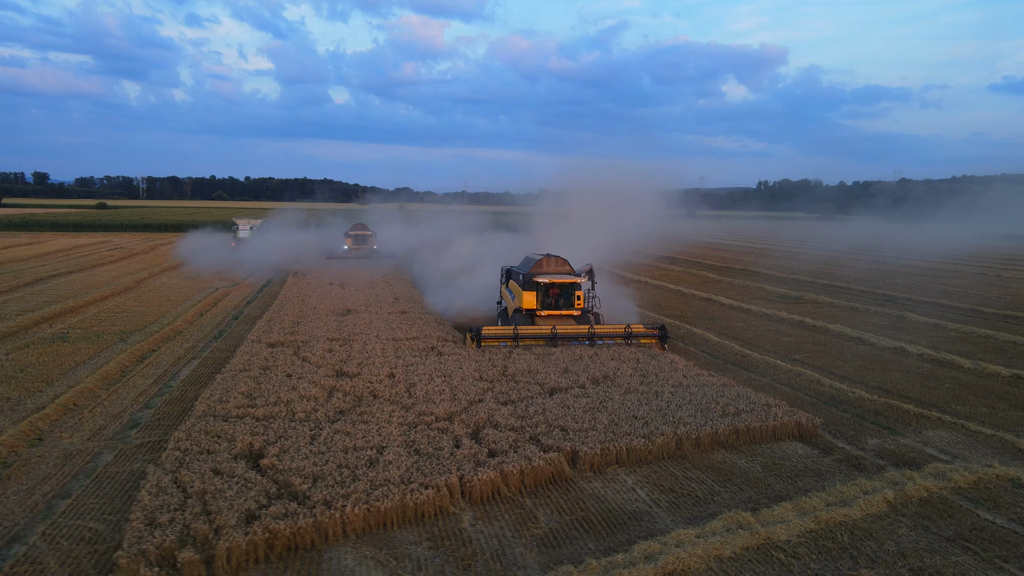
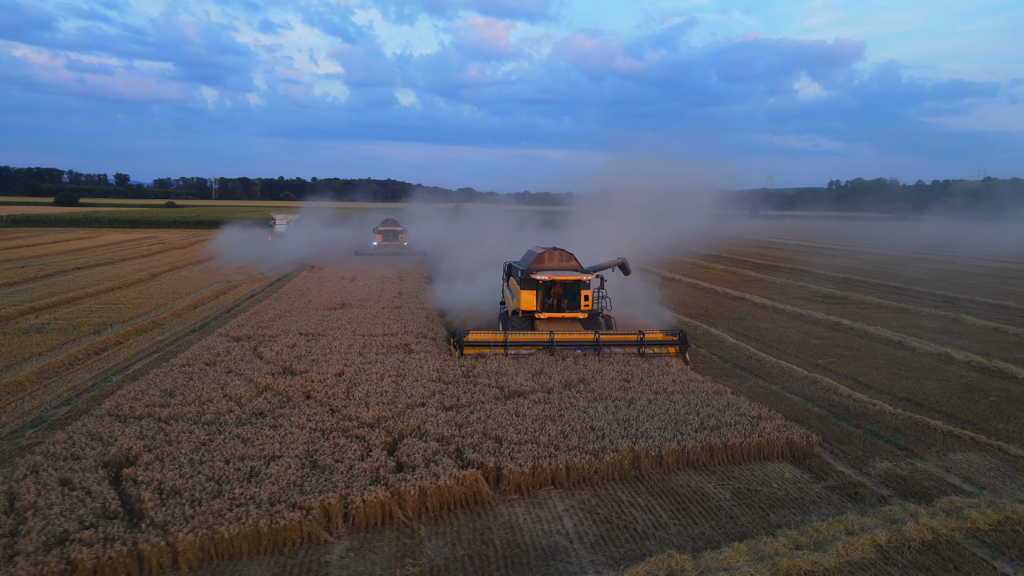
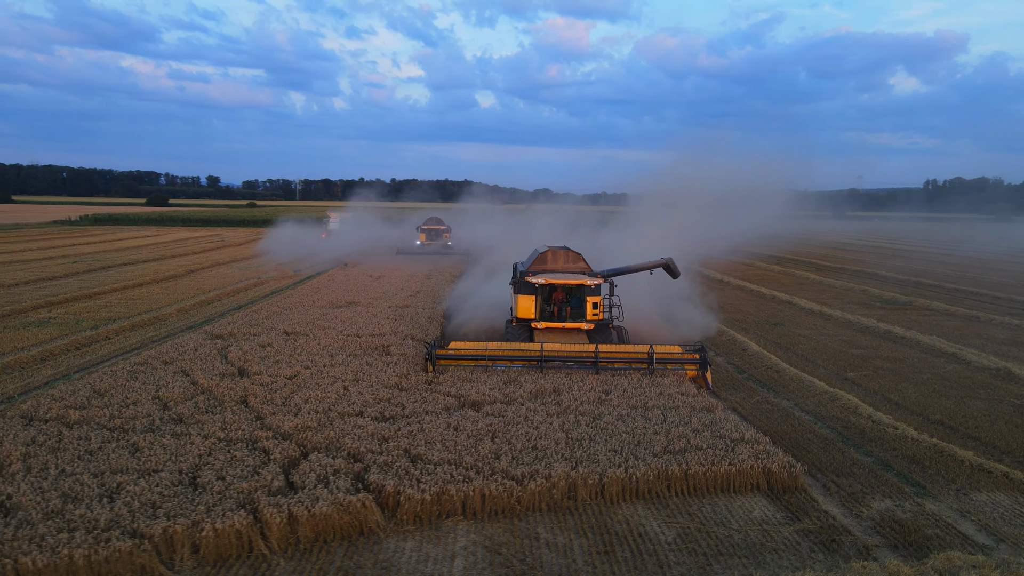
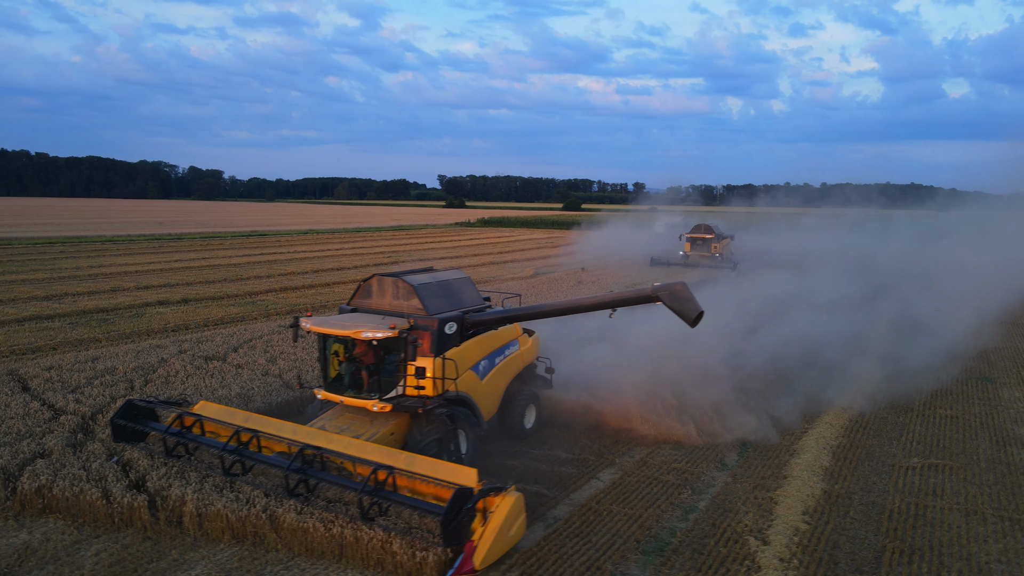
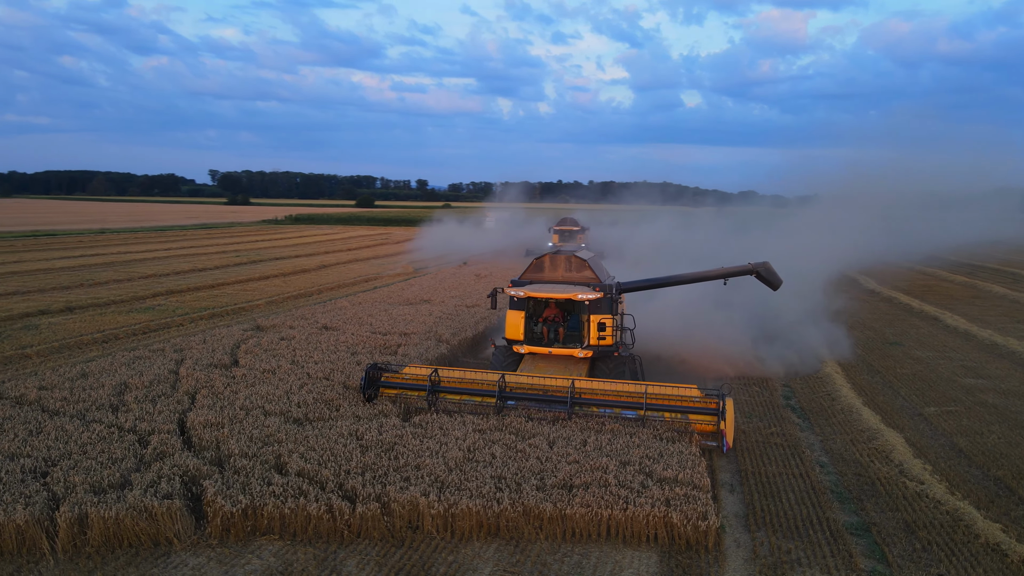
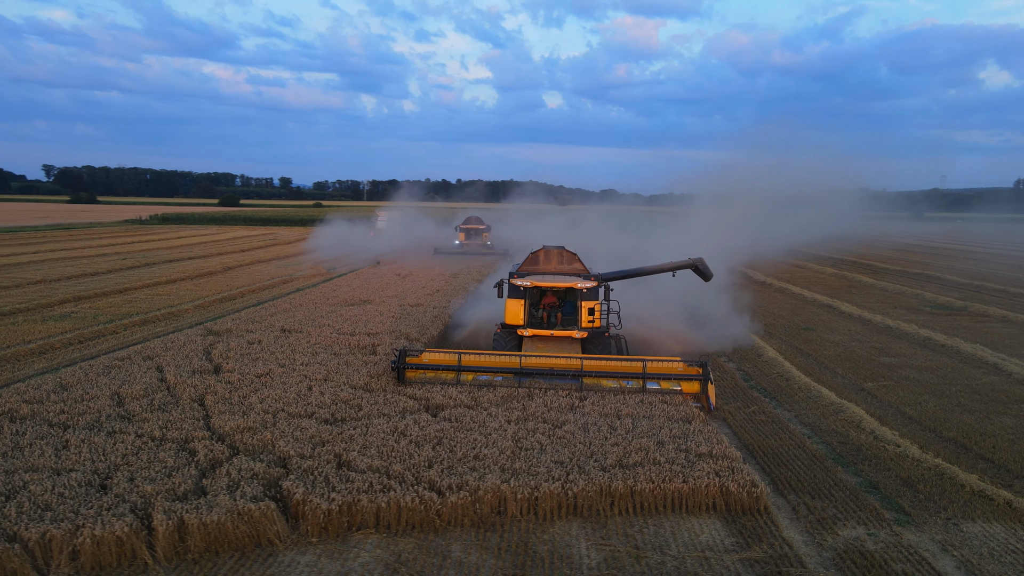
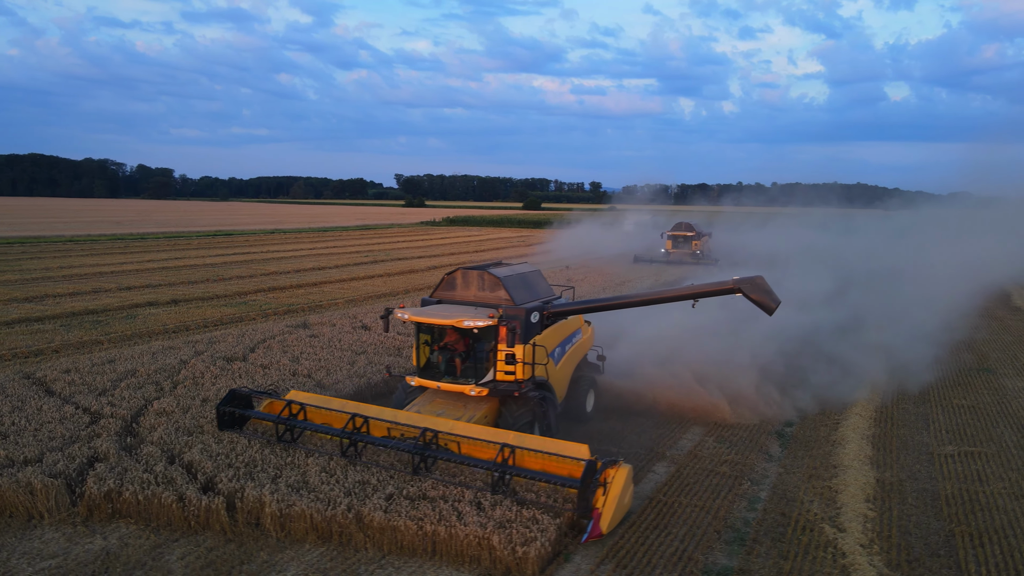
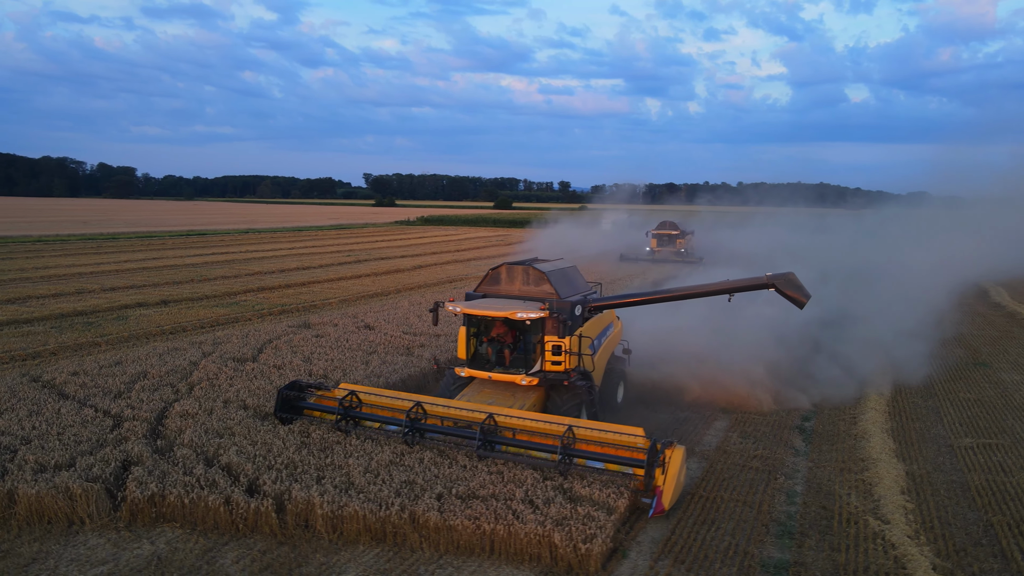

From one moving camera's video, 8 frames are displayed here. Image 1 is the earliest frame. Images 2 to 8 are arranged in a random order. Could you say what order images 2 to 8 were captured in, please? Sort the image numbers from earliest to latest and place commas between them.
2, 3, 6, 5, 8, 7, 4
